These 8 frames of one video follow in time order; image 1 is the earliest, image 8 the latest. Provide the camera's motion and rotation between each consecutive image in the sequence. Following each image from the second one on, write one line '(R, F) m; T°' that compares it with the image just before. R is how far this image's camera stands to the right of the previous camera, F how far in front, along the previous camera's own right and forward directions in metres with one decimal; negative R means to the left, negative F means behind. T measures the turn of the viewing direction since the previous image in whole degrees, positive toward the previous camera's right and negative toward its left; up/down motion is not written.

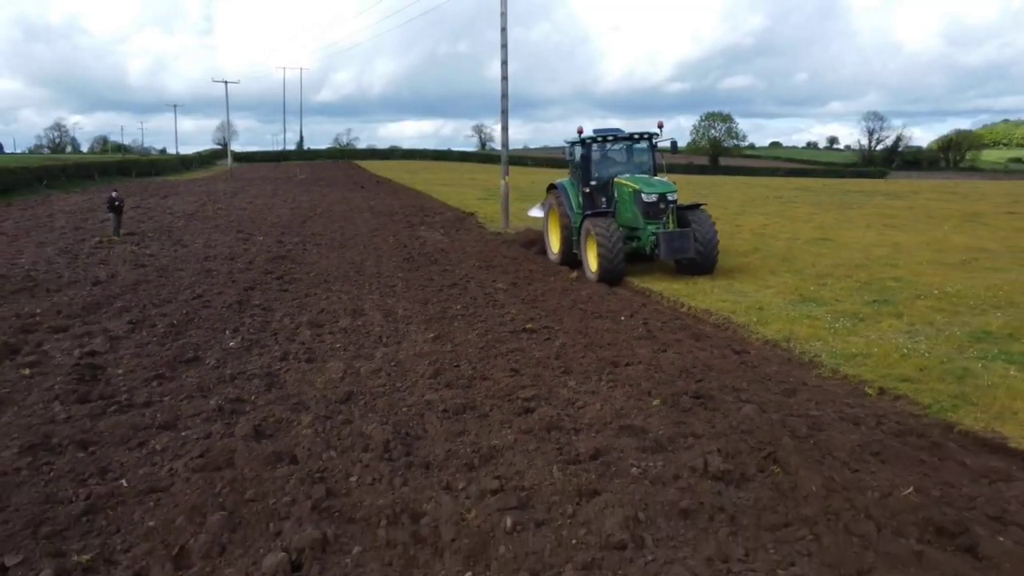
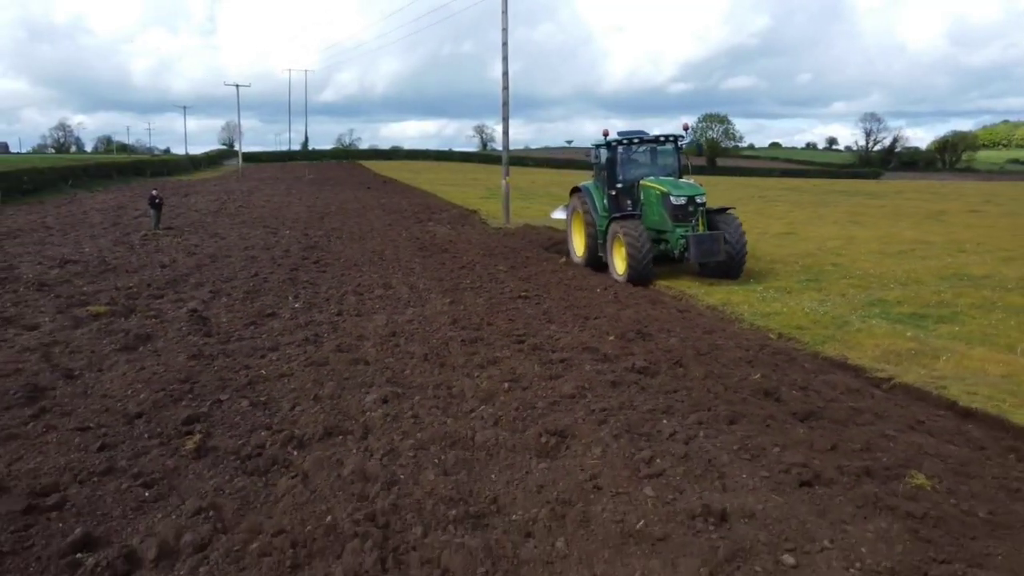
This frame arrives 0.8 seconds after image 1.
(0.0, -1.6) m; 0°
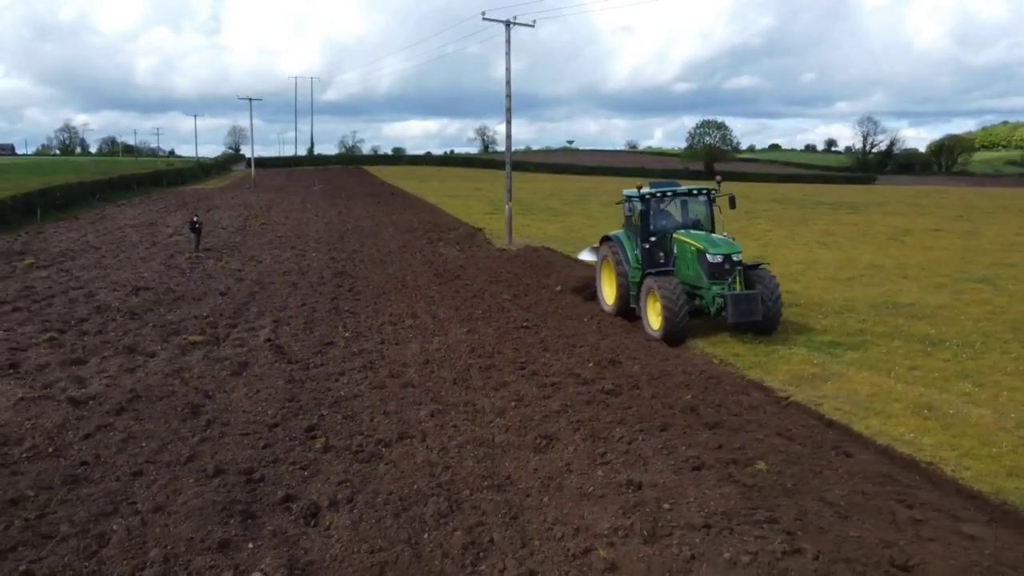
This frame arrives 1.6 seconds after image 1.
(0.0, -1.8) m; 0°
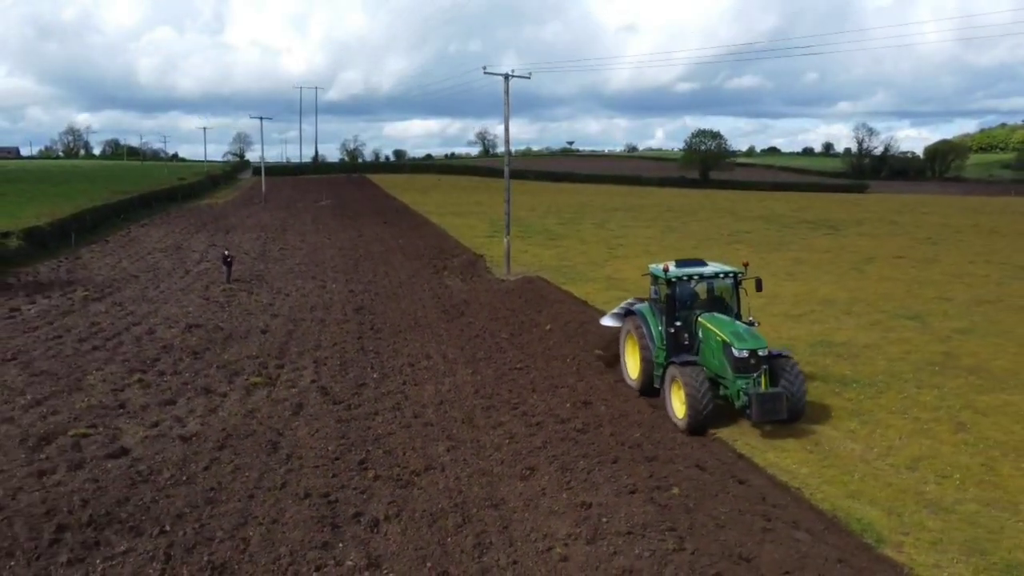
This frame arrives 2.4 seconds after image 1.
(+0.1, -2.0) m; 0°
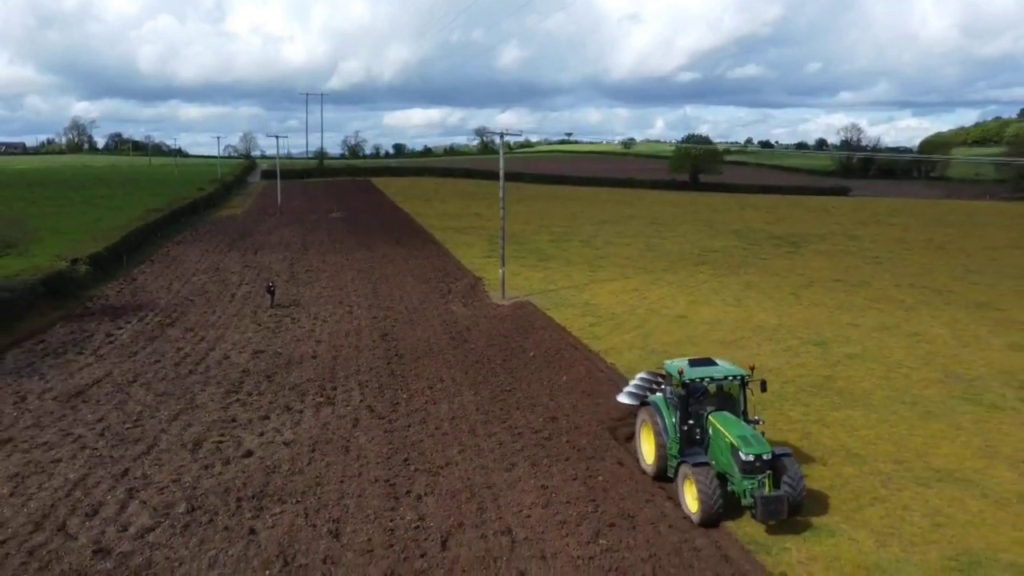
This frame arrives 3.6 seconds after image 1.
(+0.1, -4.1) m; 0°
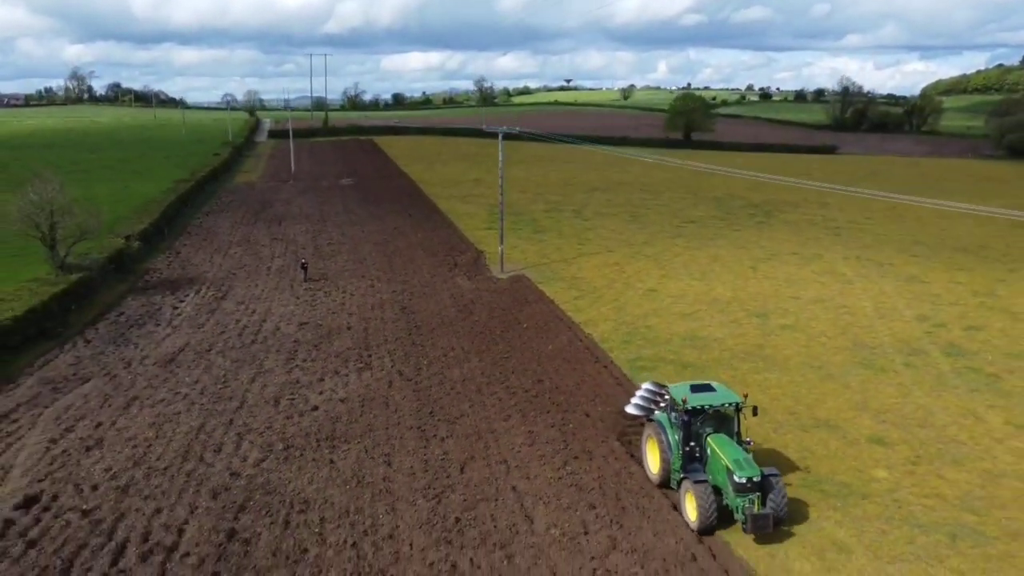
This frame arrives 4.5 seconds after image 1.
(+0.1, -4.0) m; 0°
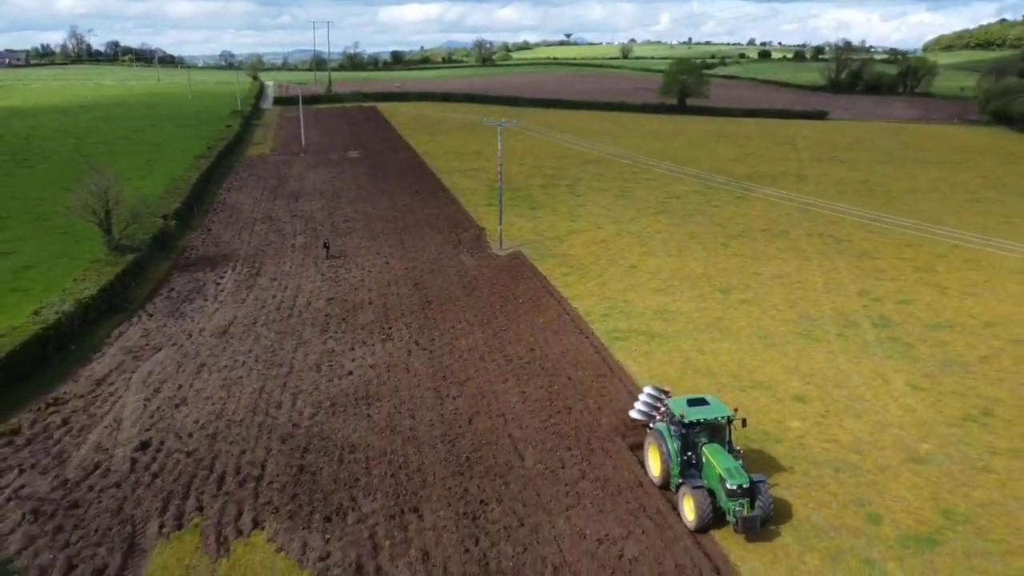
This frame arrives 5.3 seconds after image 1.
(+0.1, -3.6) m; 0°
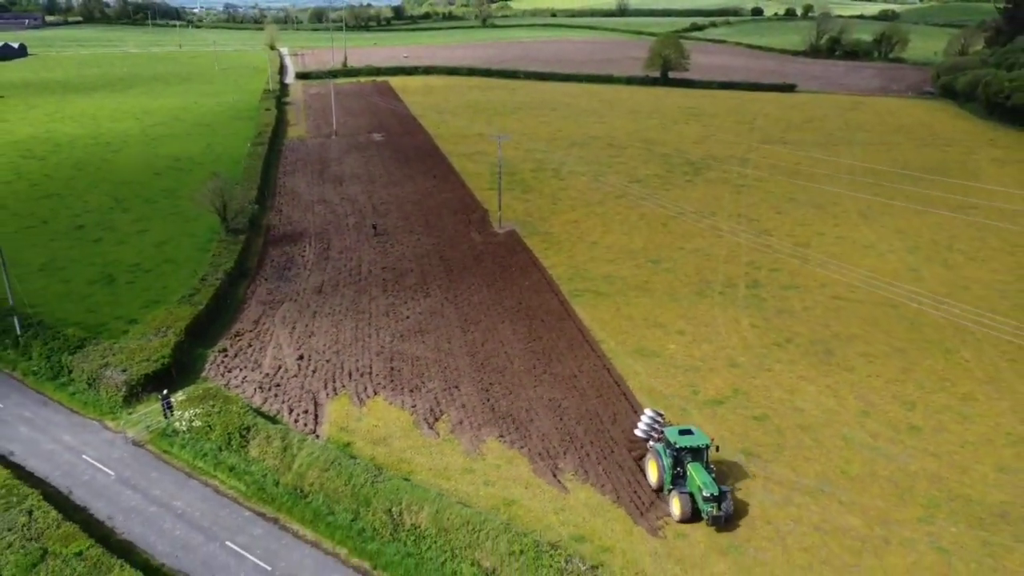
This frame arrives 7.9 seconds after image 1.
(+0.2, -12.0) m; 0°
